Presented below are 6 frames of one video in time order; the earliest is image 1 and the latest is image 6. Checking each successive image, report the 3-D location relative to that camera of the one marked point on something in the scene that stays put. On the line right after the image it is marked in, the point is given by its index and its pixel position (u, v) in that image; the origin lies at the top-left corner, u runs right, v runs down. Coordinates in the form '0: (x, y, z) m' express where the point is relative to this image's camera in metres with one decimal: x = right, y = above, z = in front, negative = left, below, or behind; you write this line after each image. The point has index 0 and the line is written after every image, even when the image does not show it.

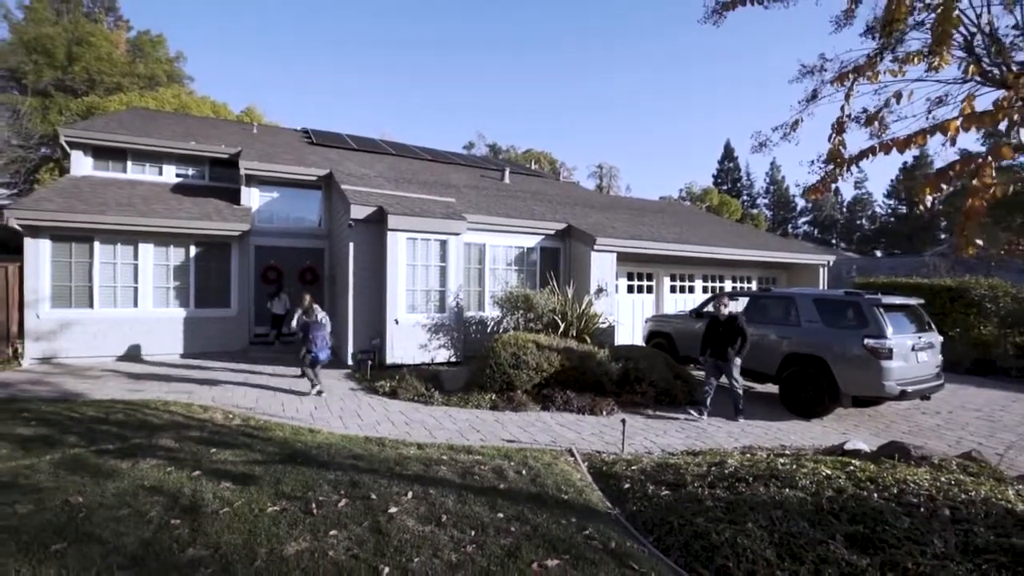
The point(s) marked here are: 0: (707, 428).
0: (+2.8, -2.0, +7.4) m
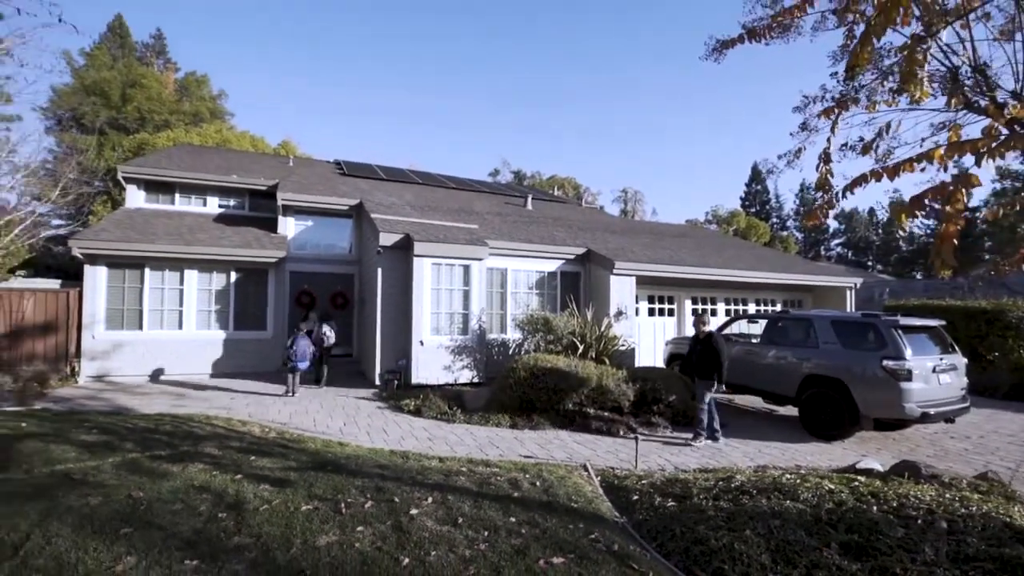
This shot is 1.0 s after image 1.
0: (+3.1, -2.3, +7.5) m
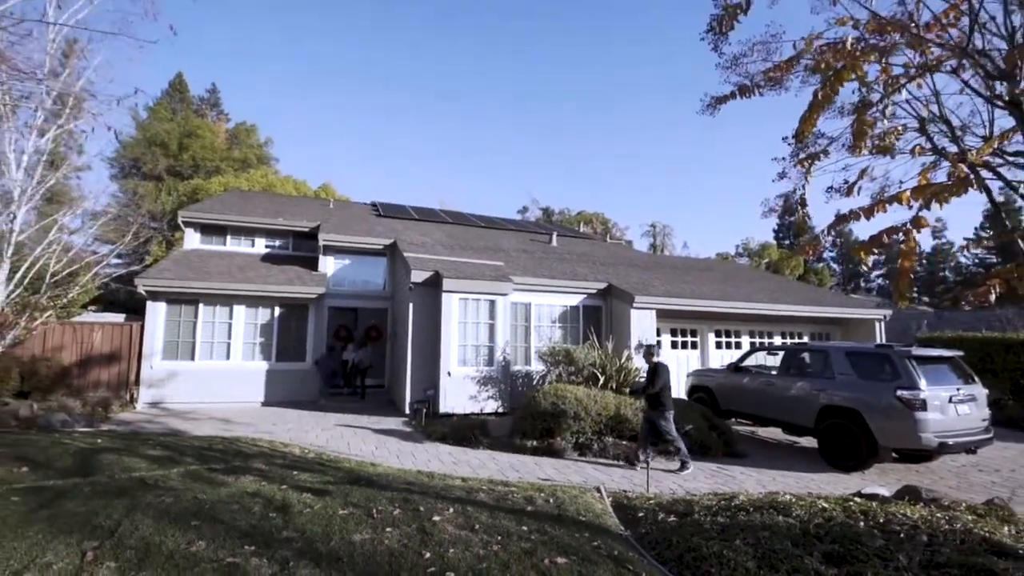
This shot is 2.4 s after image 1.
0: (+3.4, -2.8, +7.7) m
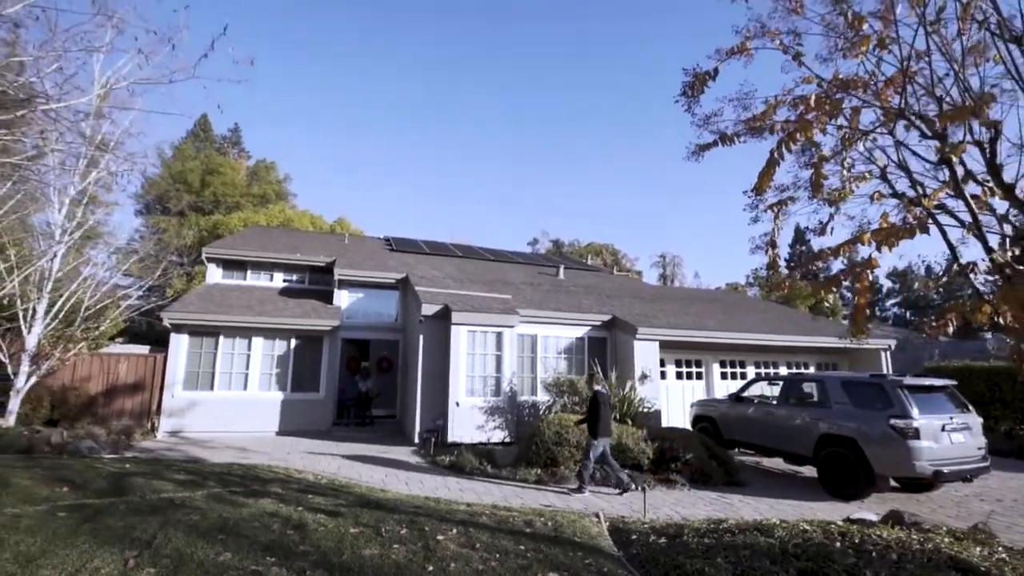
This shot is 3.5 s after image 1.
0: (+3.4, -3.3, +7.9) m
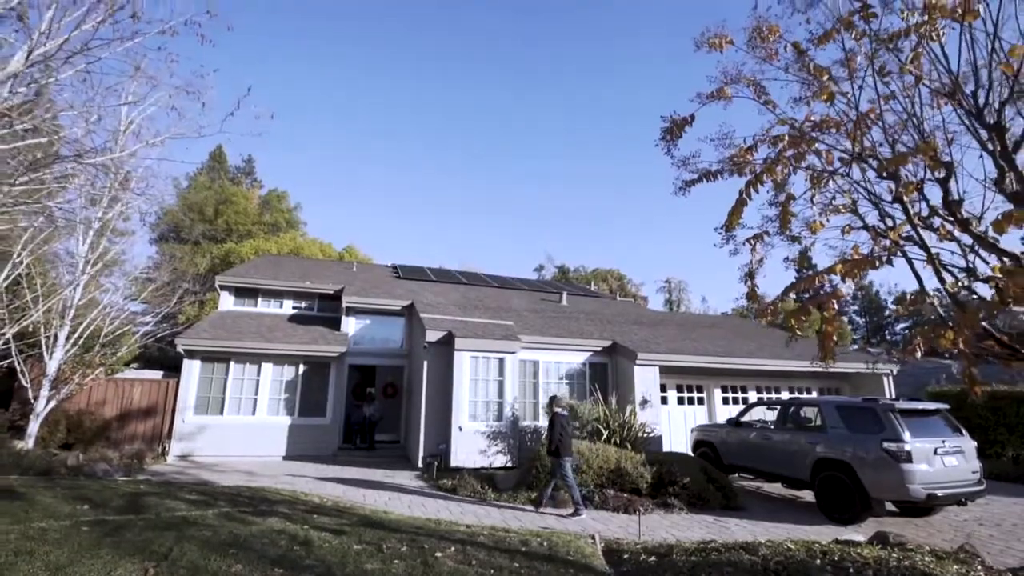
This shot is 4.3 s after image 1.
0: (+3.4, -3.7, +8.0) m
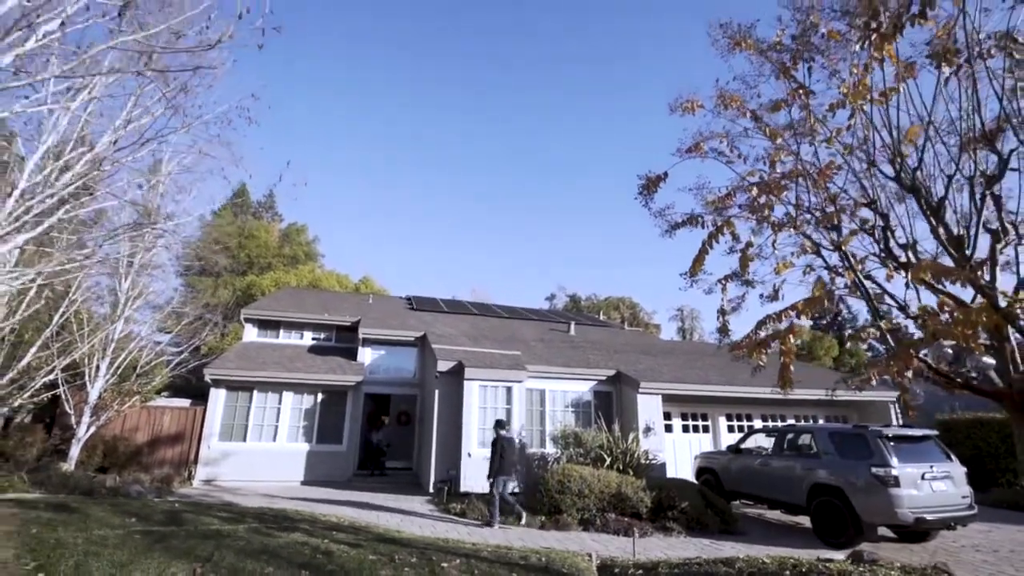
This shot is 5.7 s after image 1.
0: (+3.5, -4.3, +8.4) m
